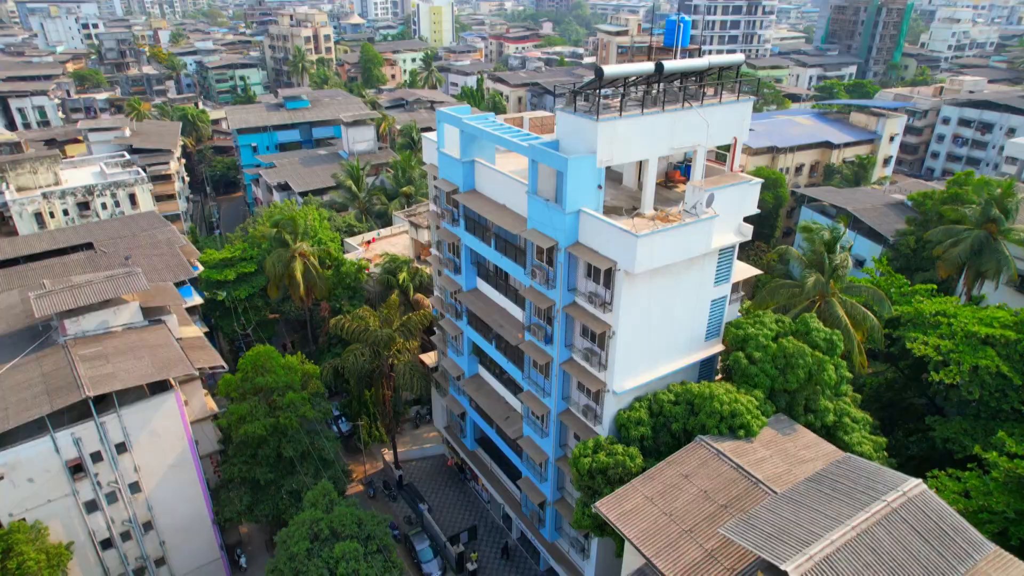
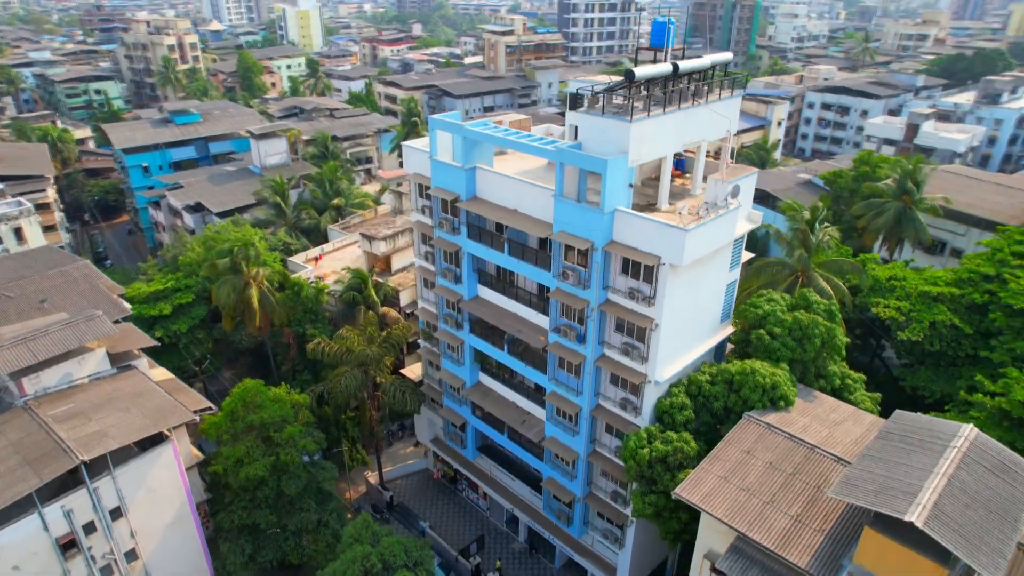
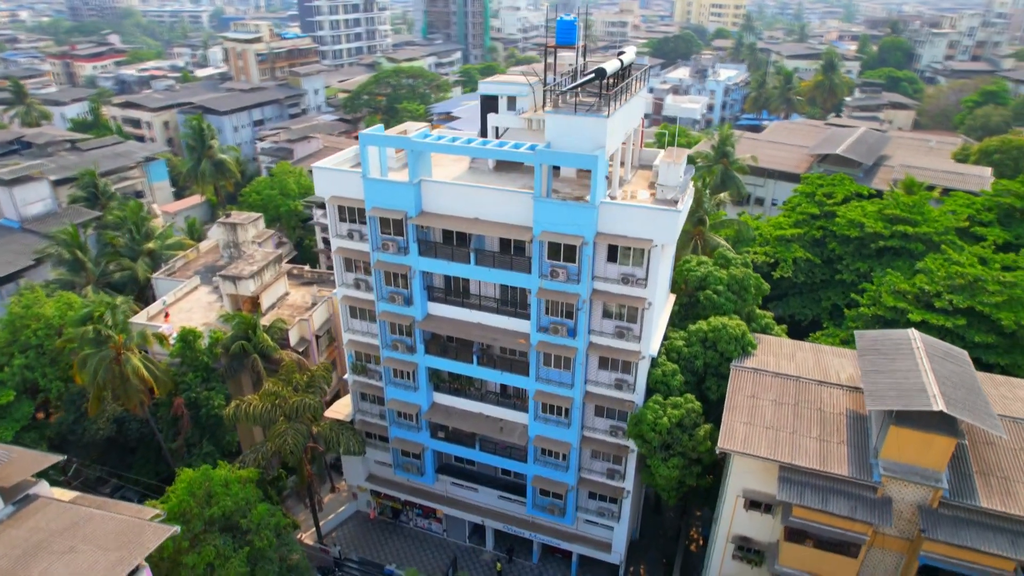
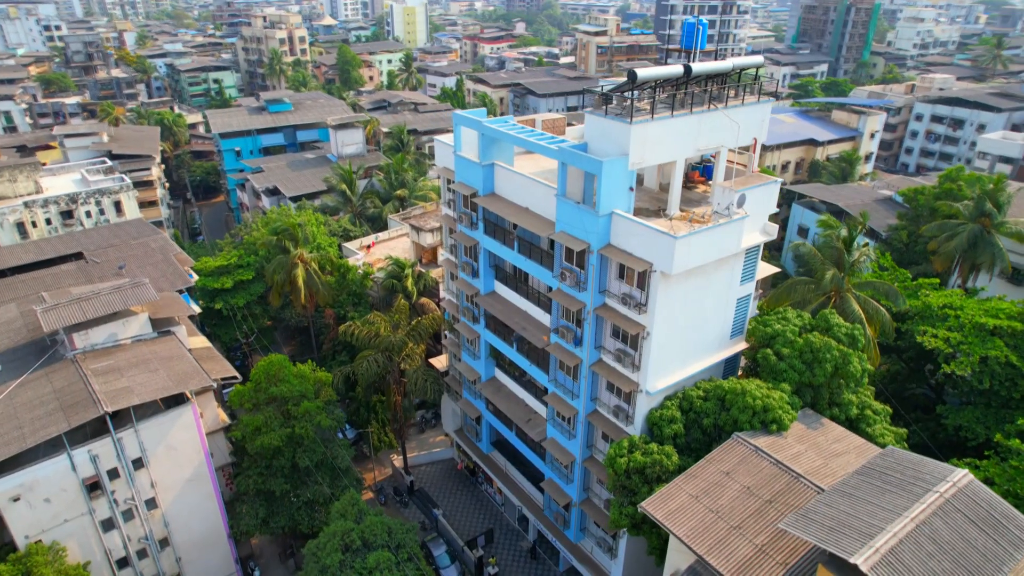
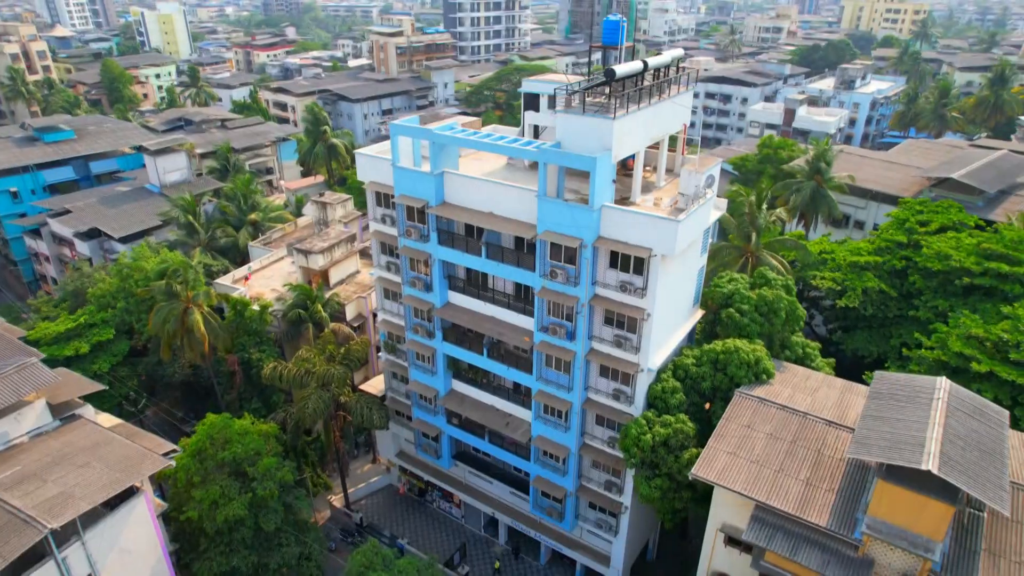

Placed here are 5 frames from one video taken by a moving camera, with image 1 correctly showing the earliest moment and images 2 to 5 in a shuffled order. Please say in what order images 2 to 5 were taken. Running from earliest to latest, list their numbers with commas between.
4, 2, 5, 3
